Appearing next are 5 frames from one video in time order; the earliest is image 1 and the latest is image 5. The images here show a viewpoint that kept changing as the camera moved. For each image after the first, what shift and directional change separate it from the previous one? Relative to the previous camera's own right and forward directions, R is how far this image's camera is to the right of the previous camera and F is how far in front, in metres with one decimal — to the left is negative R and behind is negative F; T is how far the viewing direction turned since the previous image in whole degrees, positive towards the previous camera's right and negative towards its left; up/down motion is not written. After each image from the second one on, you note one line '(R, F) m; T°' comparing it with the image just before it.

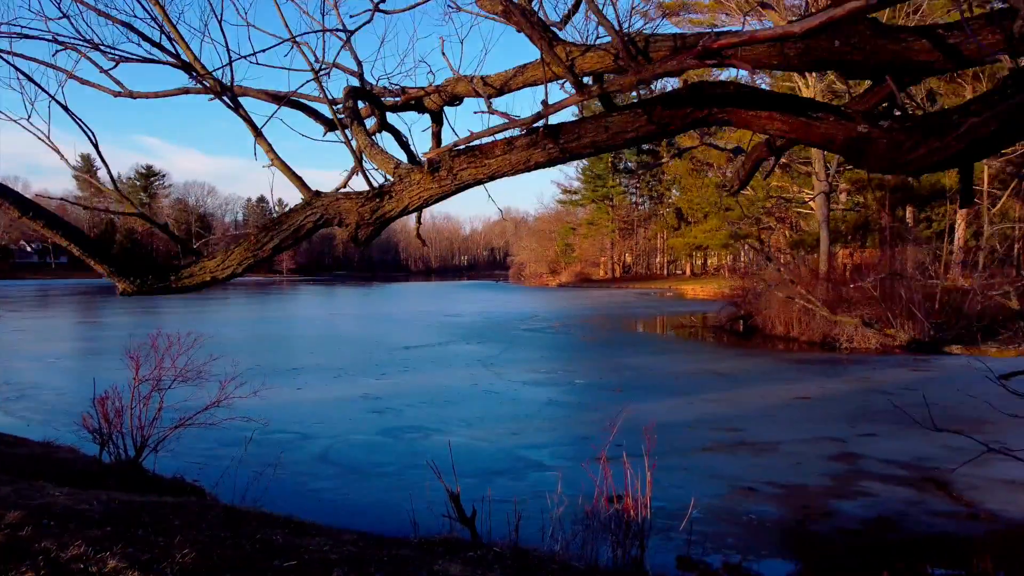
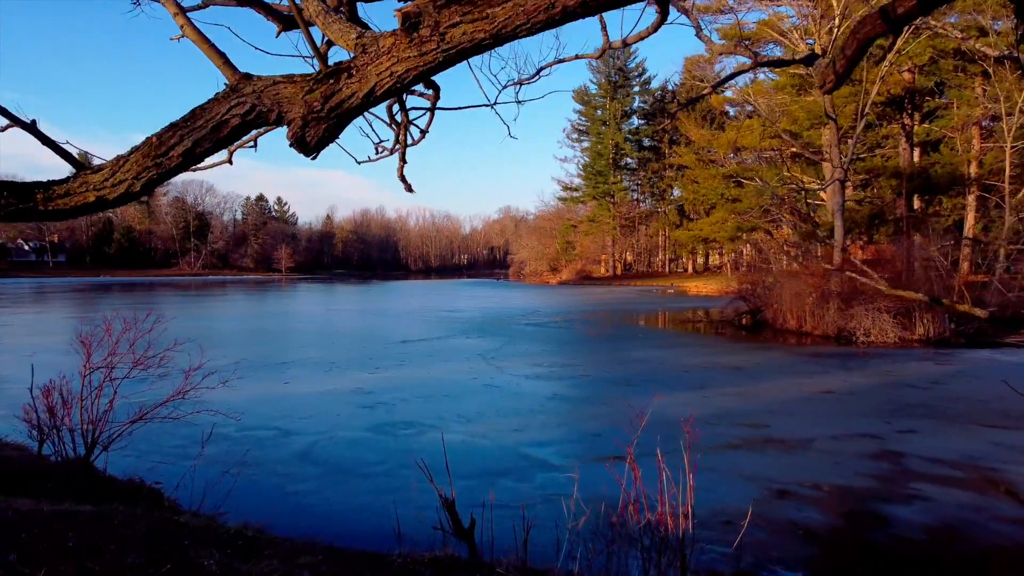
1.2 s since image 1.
(0.0, +0.7) m; 0°
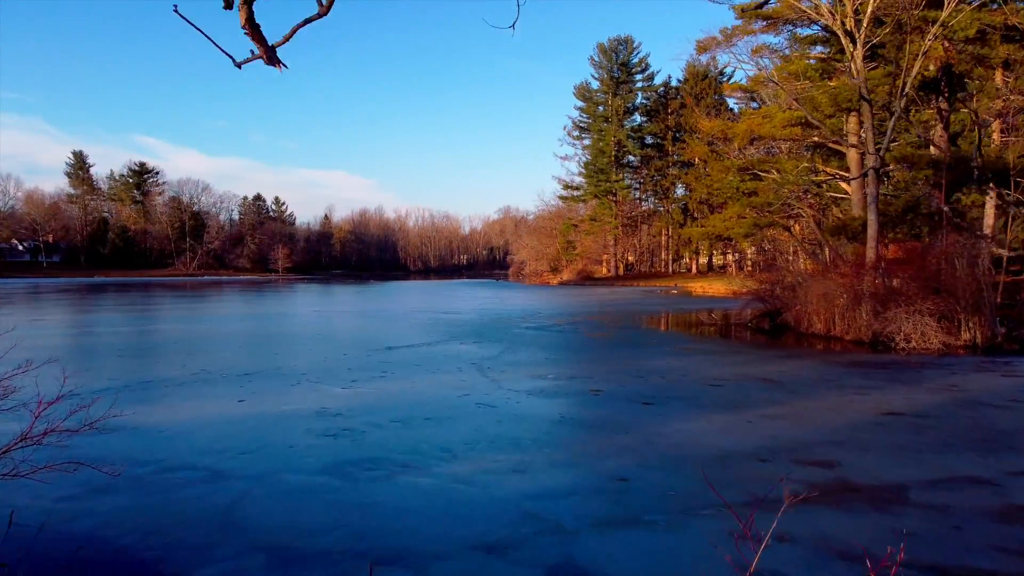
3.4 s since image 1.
(0.0, +1.6) m; 0°
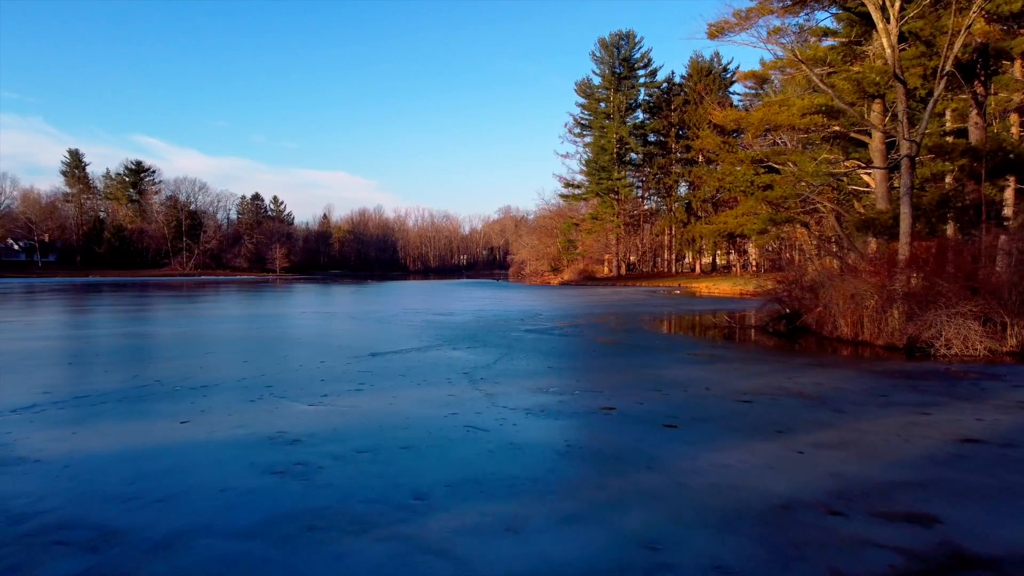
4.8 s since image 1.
(0.0, +1.3) m; 0°
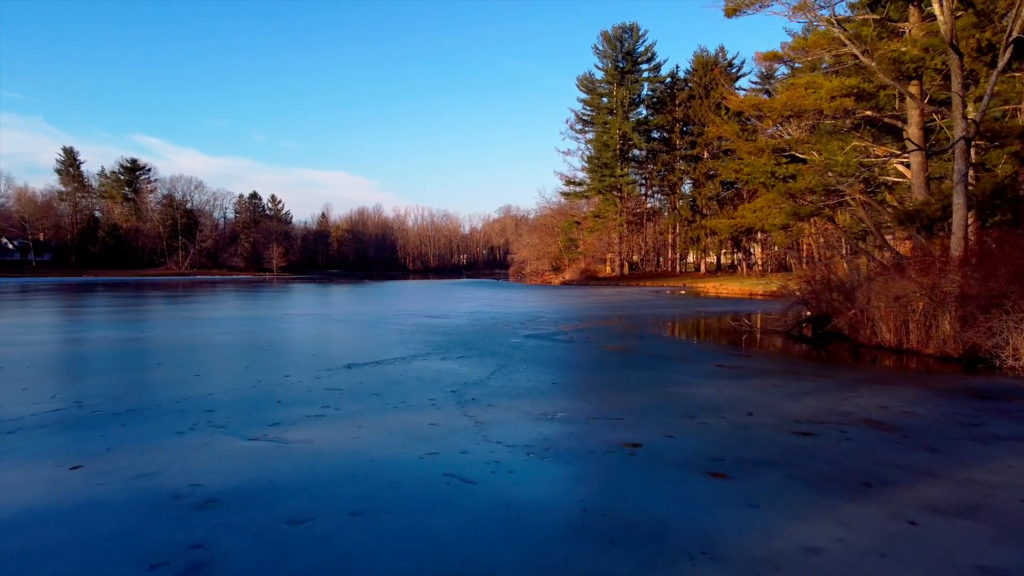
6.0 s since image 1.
(0.0, +1.7) m; 0°
